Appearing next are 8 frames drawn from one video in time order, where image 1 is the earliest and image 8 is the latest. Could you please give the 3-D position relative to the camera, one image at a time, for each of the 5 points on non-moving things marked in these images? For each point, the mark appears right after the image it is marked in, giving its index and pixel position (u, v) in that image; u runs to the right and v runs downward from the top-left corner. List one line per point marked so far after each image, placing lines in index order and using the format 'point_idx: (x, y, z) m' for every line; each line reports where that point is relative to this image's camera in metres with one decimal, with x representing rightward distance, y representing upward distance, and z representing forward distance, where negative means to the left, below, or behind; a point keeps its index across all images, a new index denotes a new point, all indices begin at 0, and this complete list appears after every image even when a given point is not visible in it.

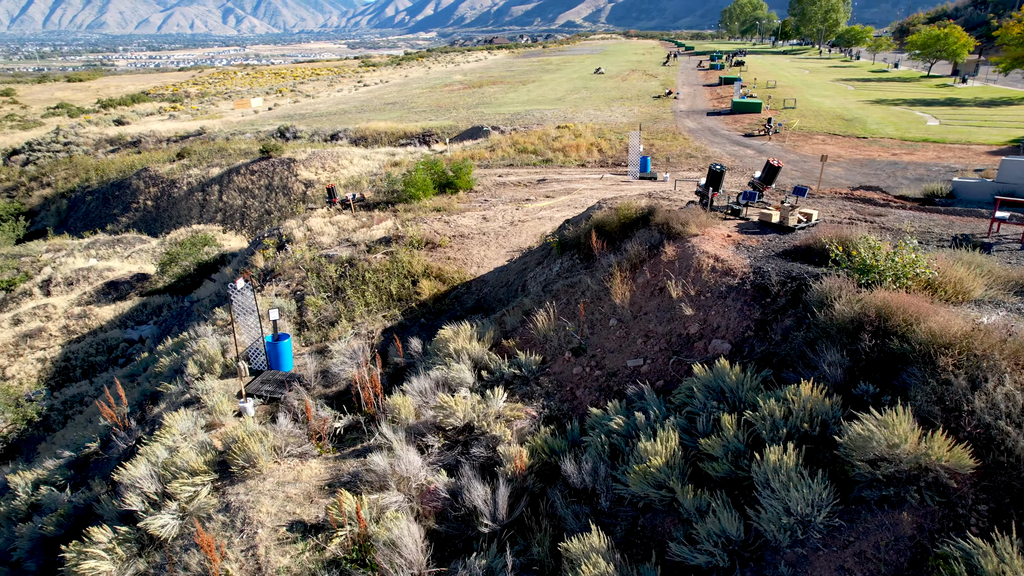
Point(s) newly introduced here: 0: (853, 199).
0: (+5.5, +1.4, +10.0) m
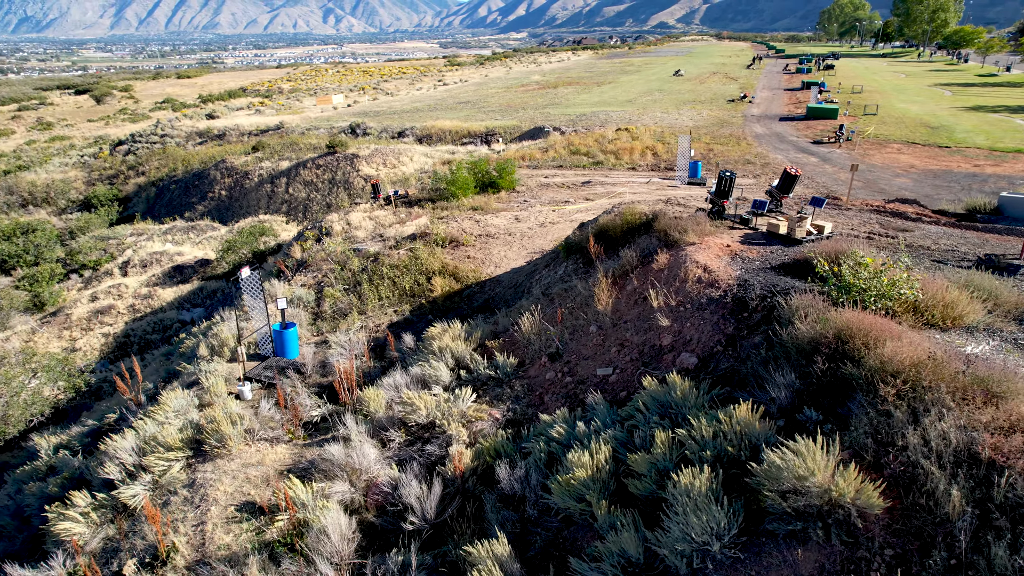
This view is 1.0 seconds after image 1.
0: (+5.6, +1.1, +9.3) m
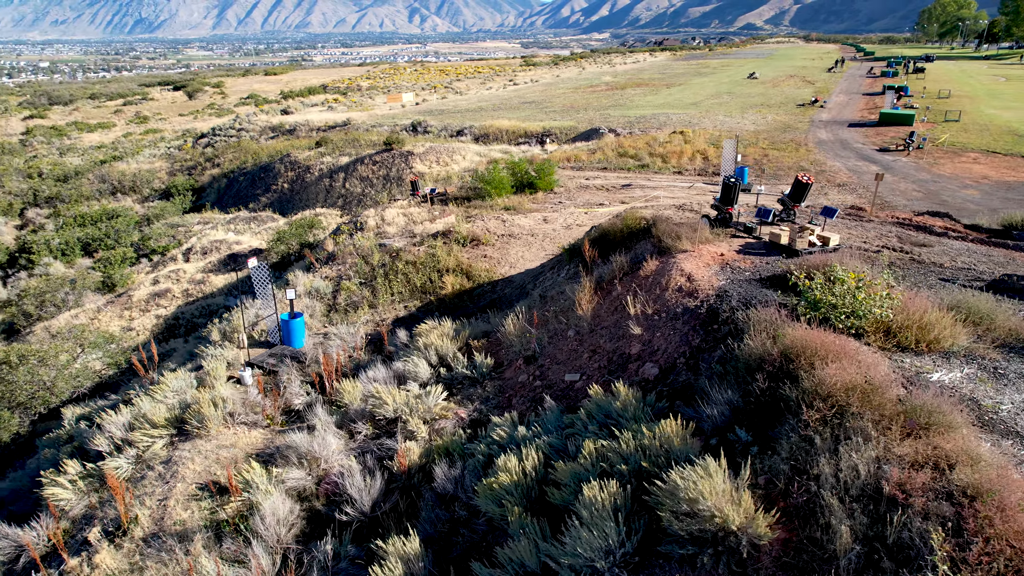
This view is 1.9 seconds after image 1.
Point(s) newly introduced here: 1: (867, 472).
0: (+5.6, +0.9, +8.7) m
1: (+1.9, -1.0, +3.3) m
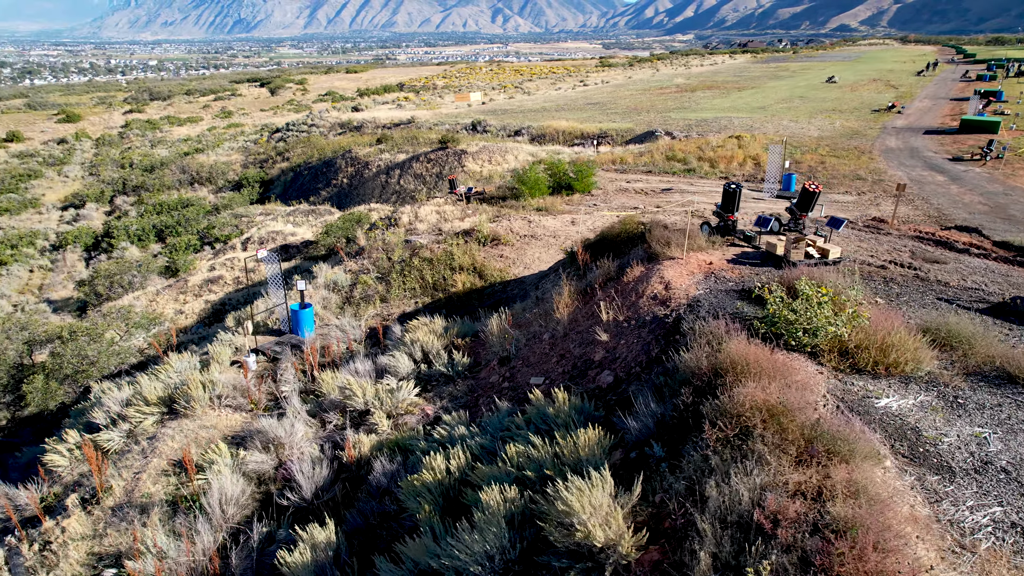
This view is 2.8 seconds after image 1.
0: (+5.5, +0.6, +8.1) m
1: (+1.2, -1.1, +3.1) m
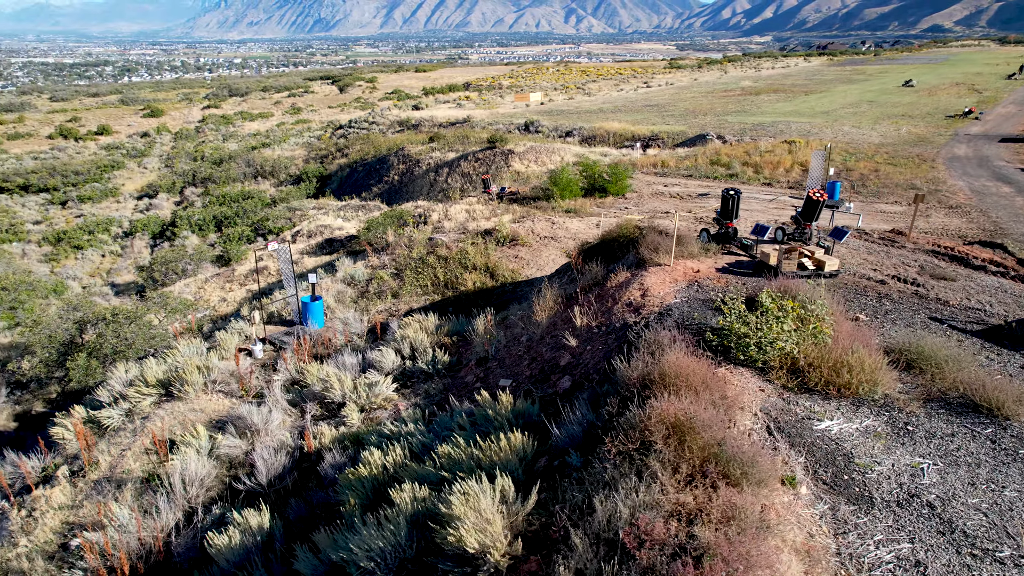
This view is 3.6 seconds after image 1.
0: (+5.3, +0.4, +7.6) m
1: (+0.6, -1.1, +3.0) m
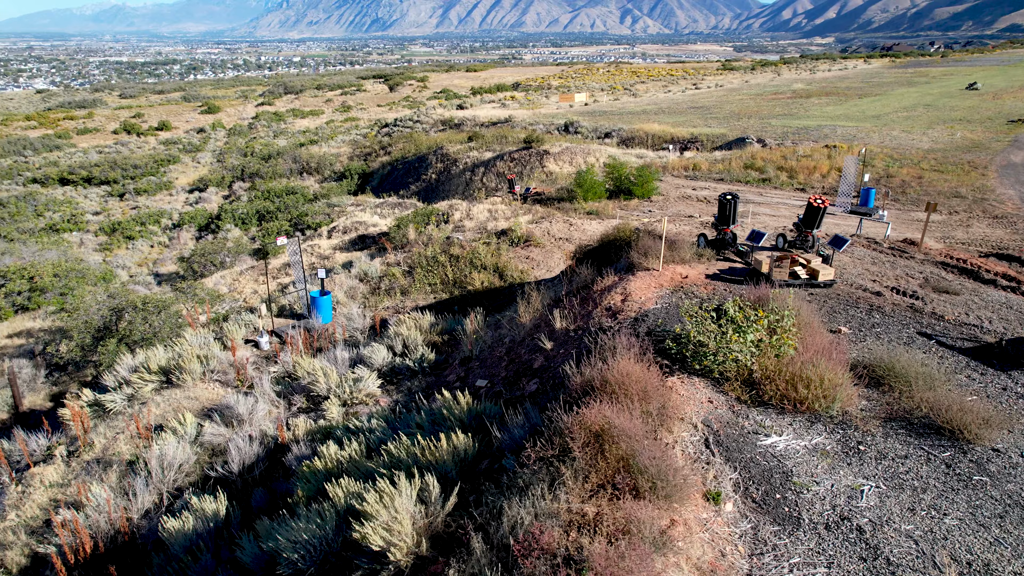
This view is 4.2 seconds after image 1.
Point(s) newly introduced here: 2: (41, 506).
0: (+5.2, +0.2, +7.2) m
1: (+0.1, -1.1, +3.0) m
2: (-4.5, -2.1, +5.9) m
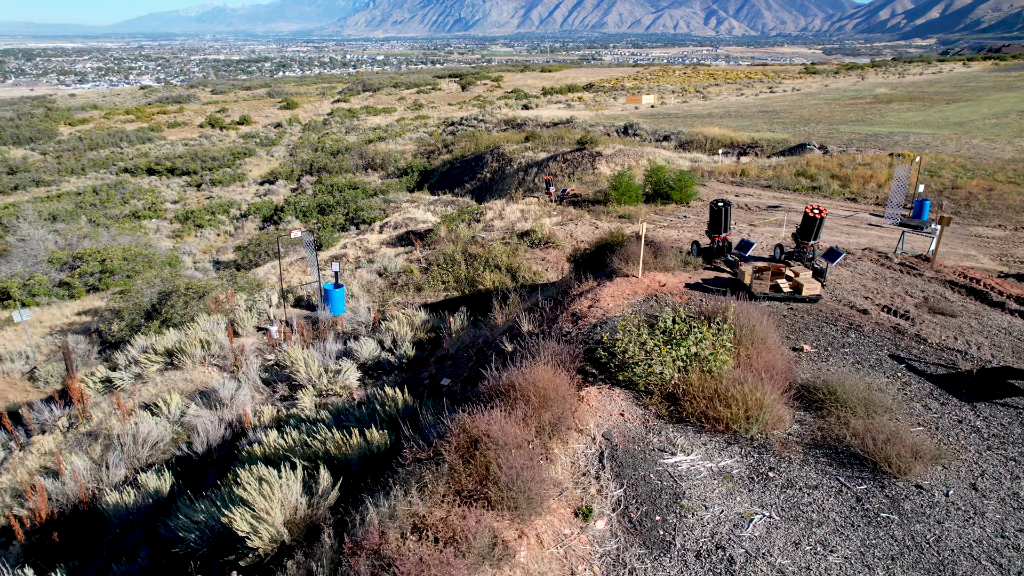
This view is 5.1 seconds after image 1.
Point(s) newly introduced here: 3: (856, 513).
0: (+4.9, 0.0, +6.7) m
1: (-0.7, -1.1, +3.0) m
2: (-4.9, -1.9, +6.3) m
3: (+1.8, -1.2, +3.3) m
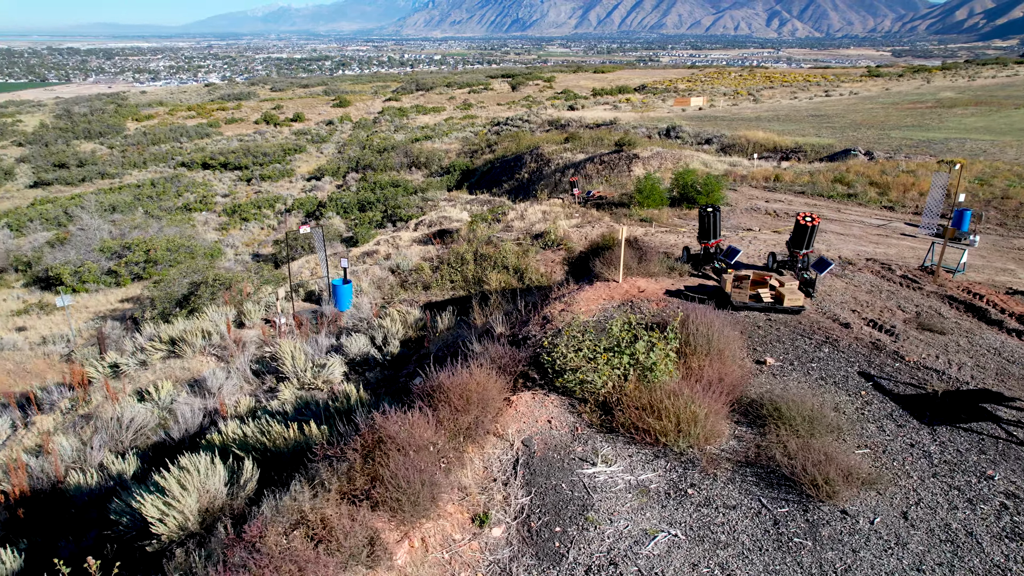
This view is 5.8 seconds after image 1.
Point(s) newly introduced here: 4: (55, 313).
0: (+4.6, -0.2, +6.3) m
1: (-1.2, -1.1, +3.0) m
2: (-5.2, -1.7, +6.6) m
3: (+1.3, -1.3, +3.2) m
4: (-10.8, -0.6, +14.5) m
